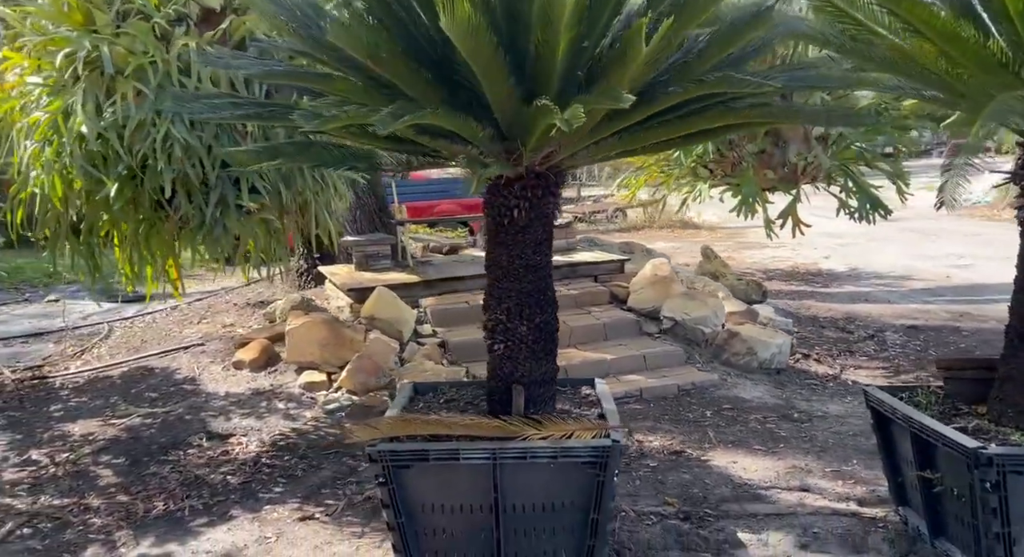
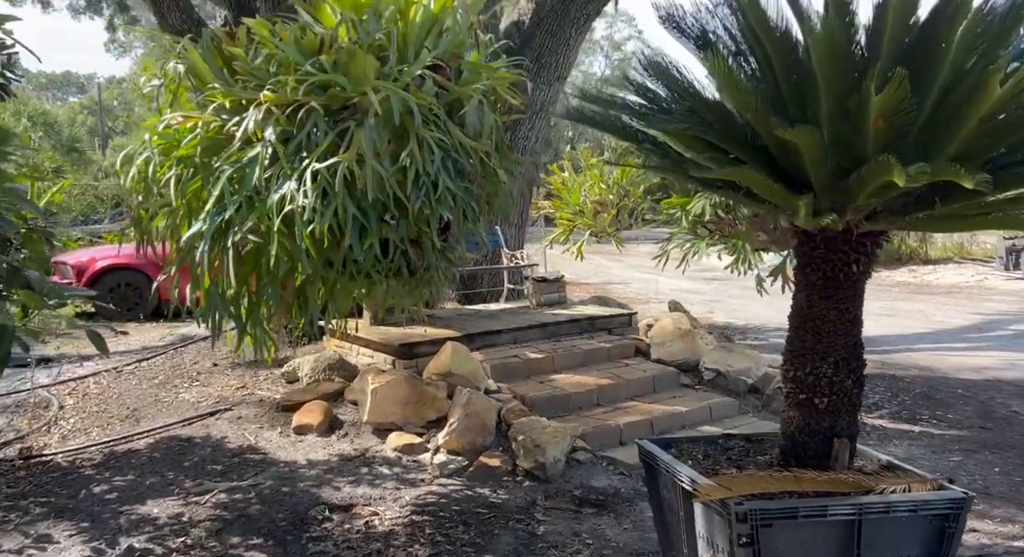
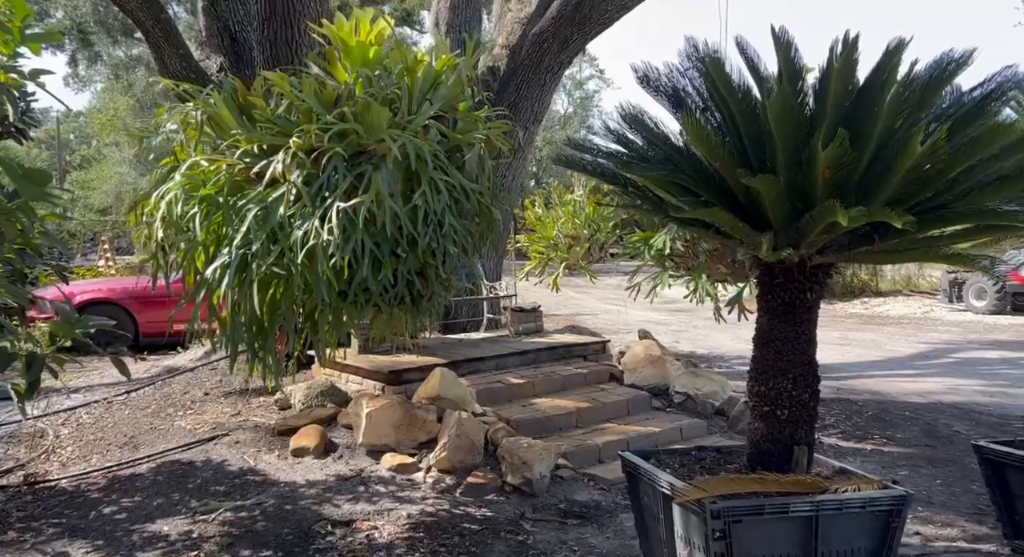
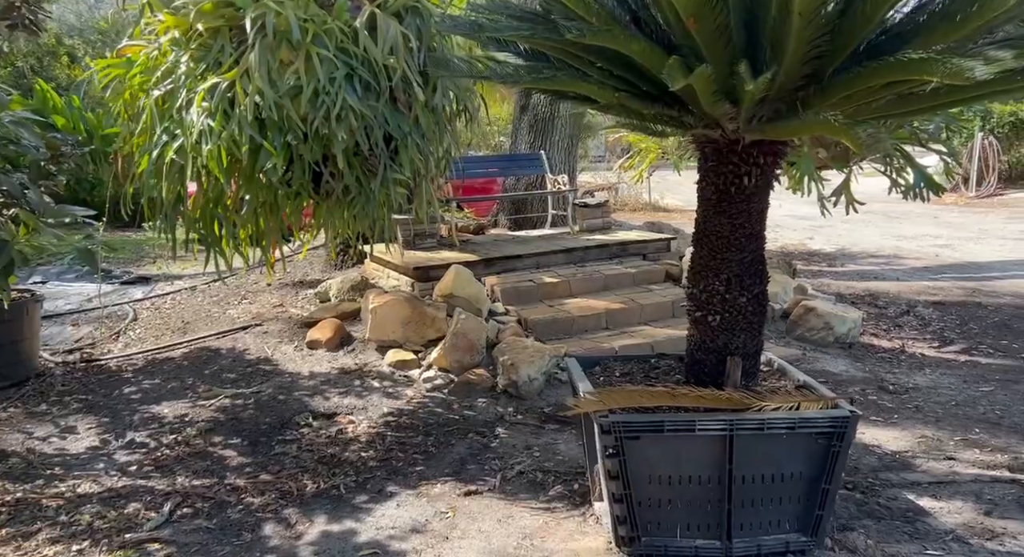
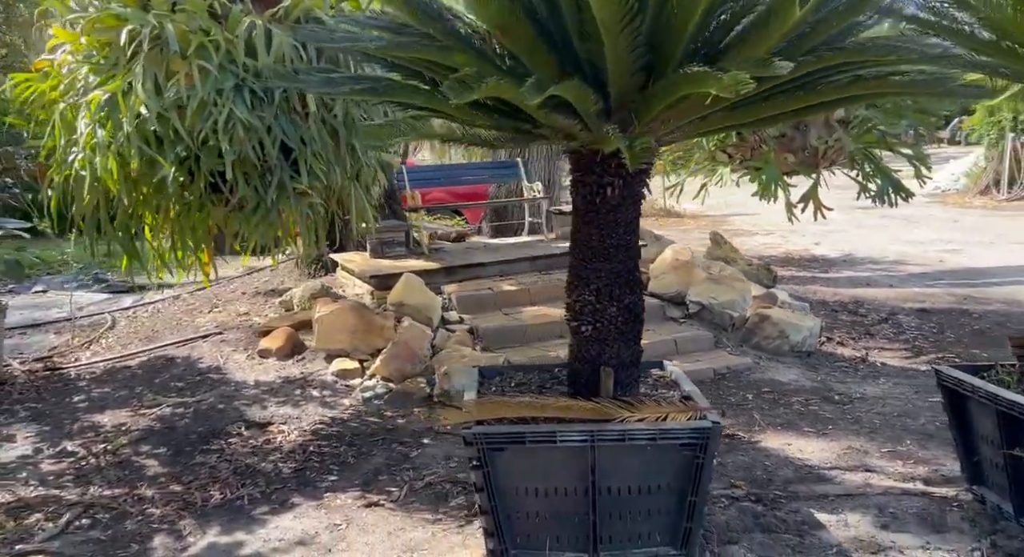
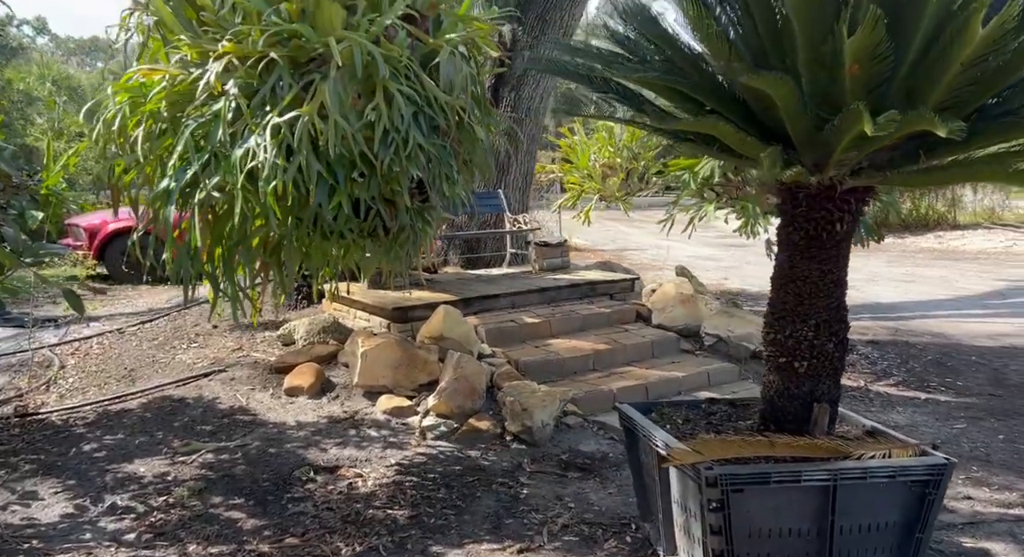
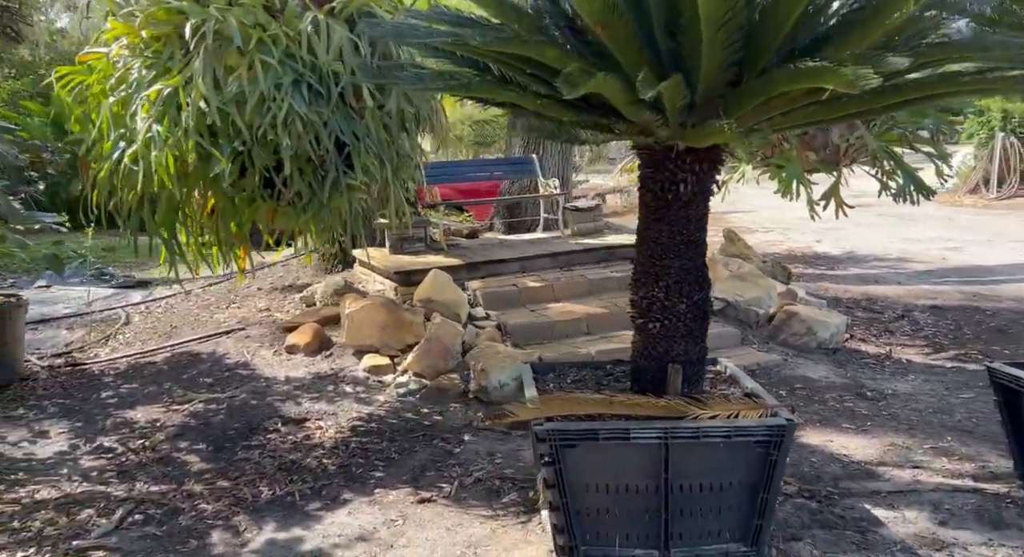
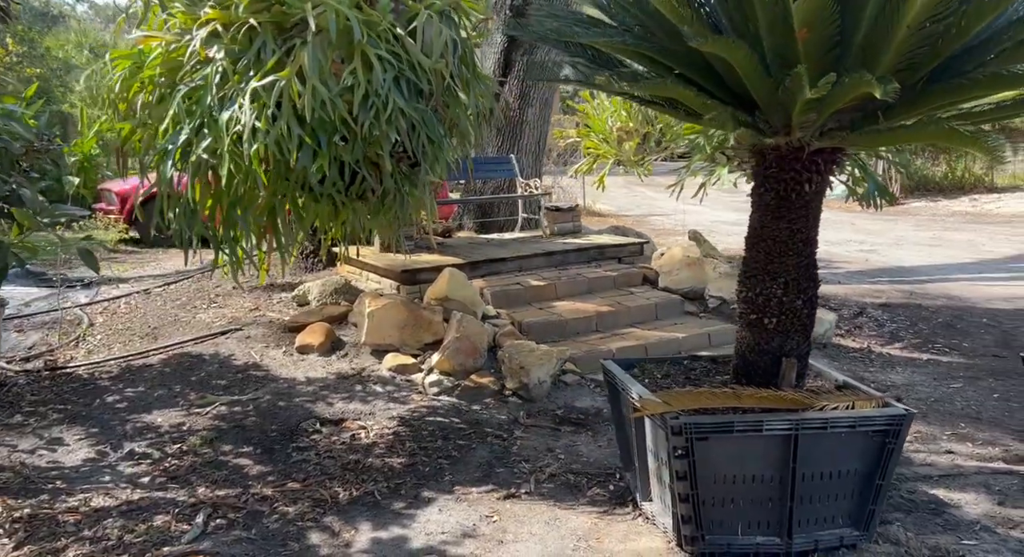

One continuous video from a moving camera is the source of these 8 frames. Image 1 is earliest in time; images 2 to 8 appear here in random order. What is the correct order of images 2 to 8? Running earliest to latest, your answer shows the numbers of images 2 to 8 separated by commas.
5, 7, 4, 8, 6, 2, 3
